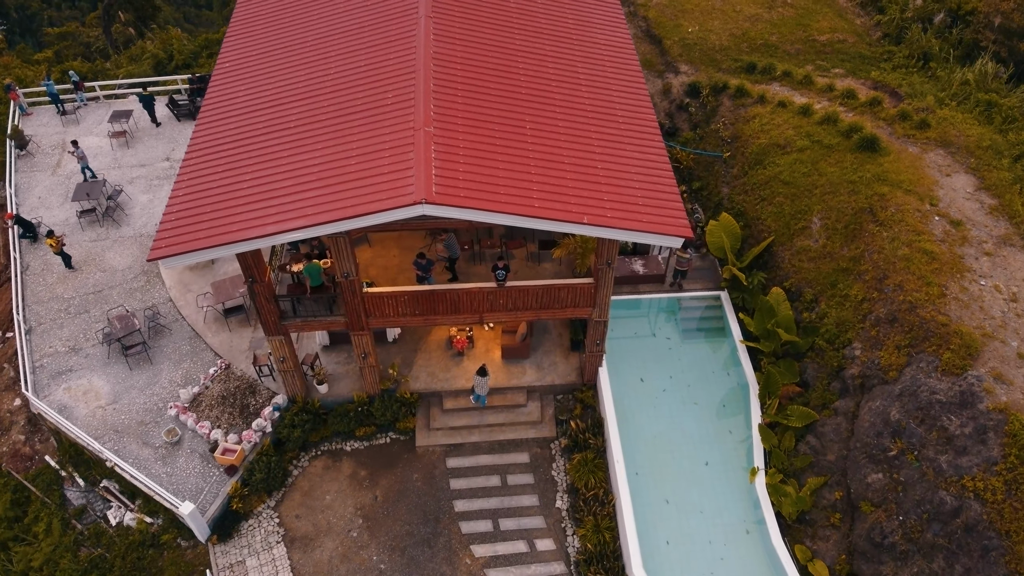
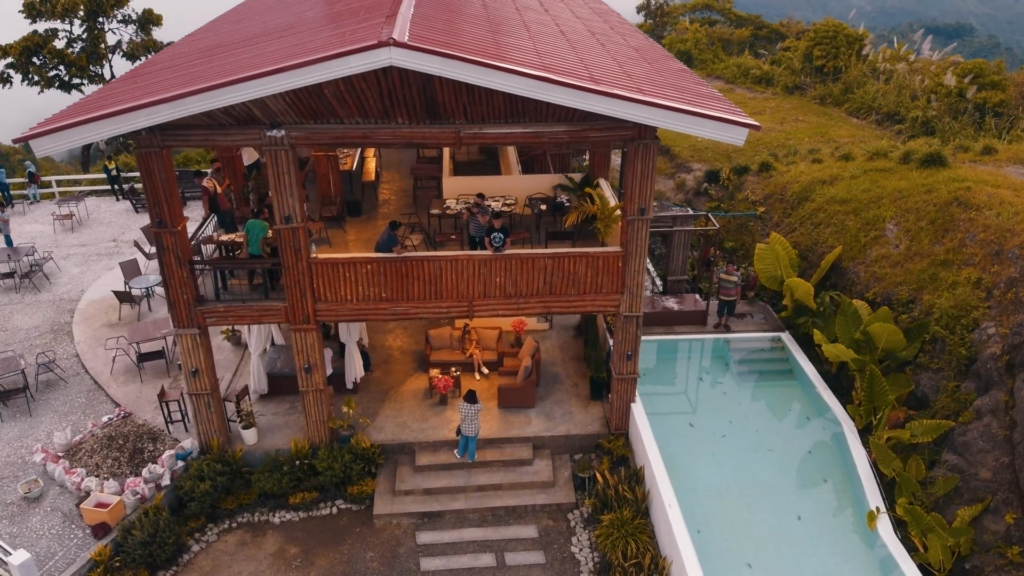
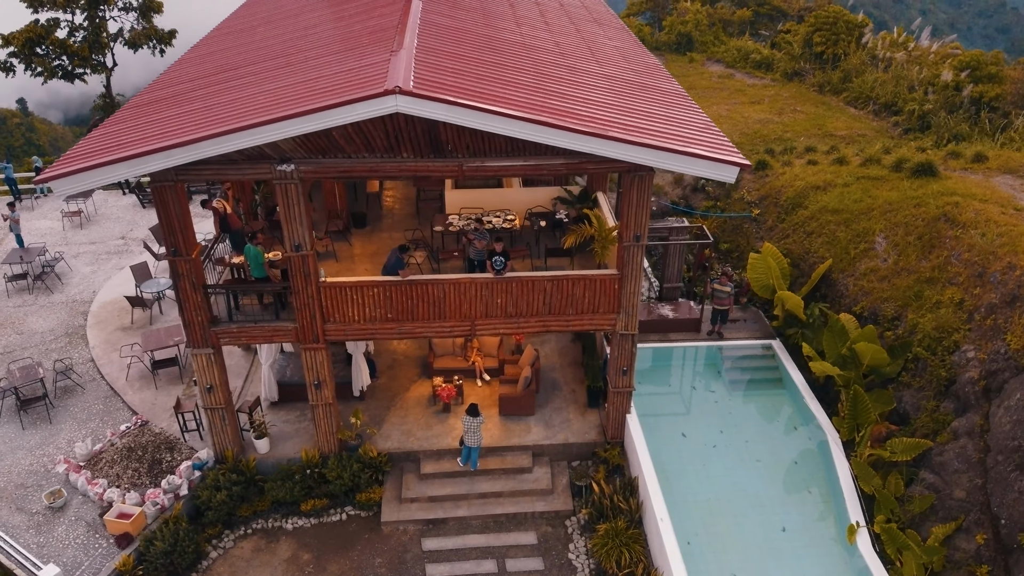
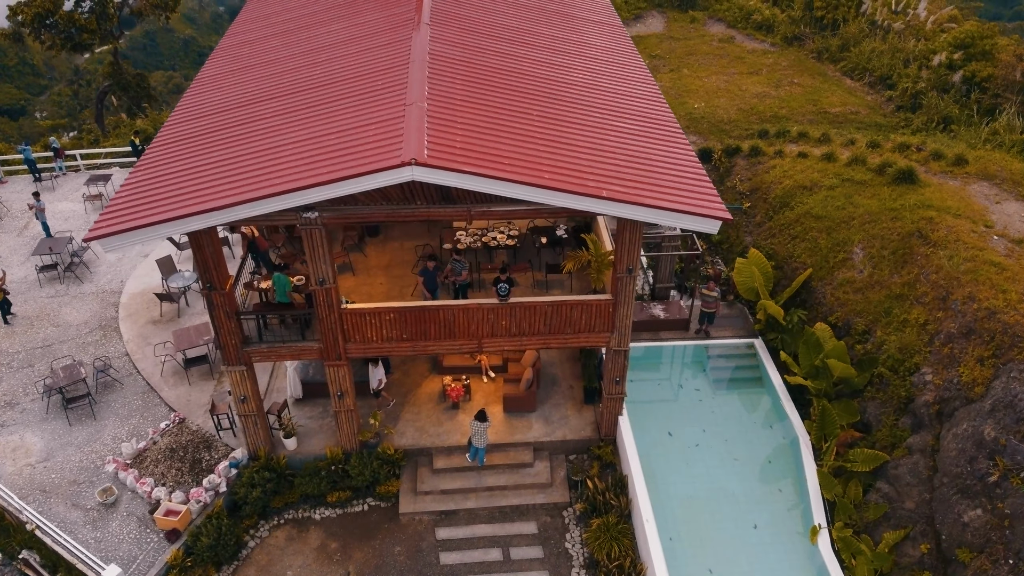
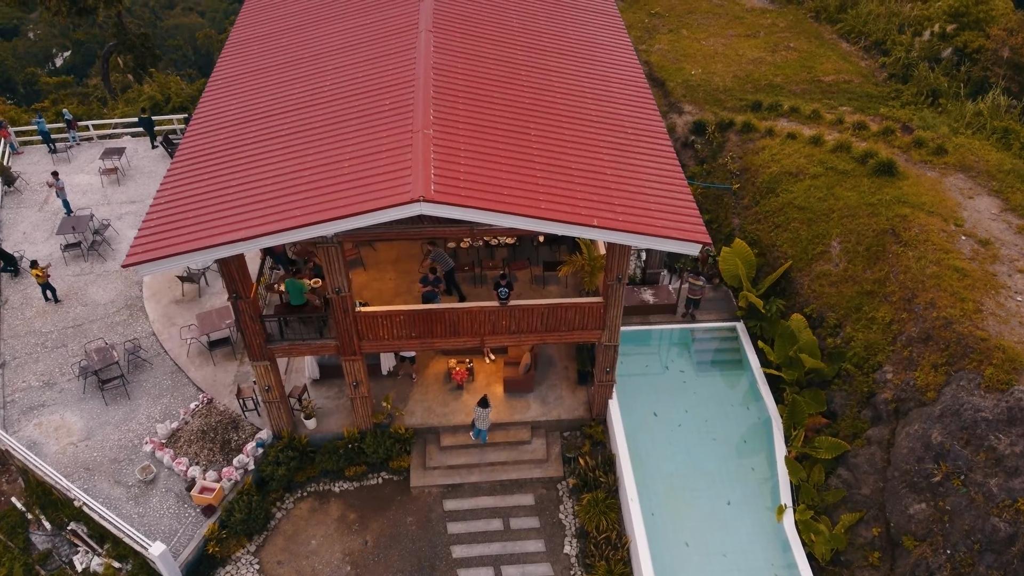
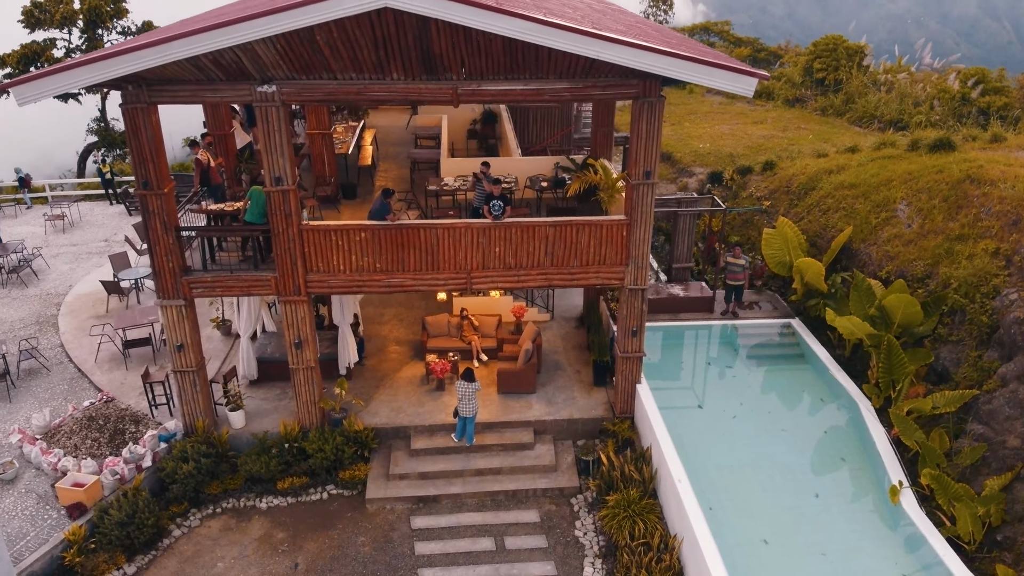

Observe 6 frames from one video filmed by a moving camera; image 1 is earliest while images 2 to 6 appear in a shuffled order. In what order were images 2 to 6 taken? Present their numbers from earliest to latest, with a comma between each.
5, 4, 3, 2, 6
